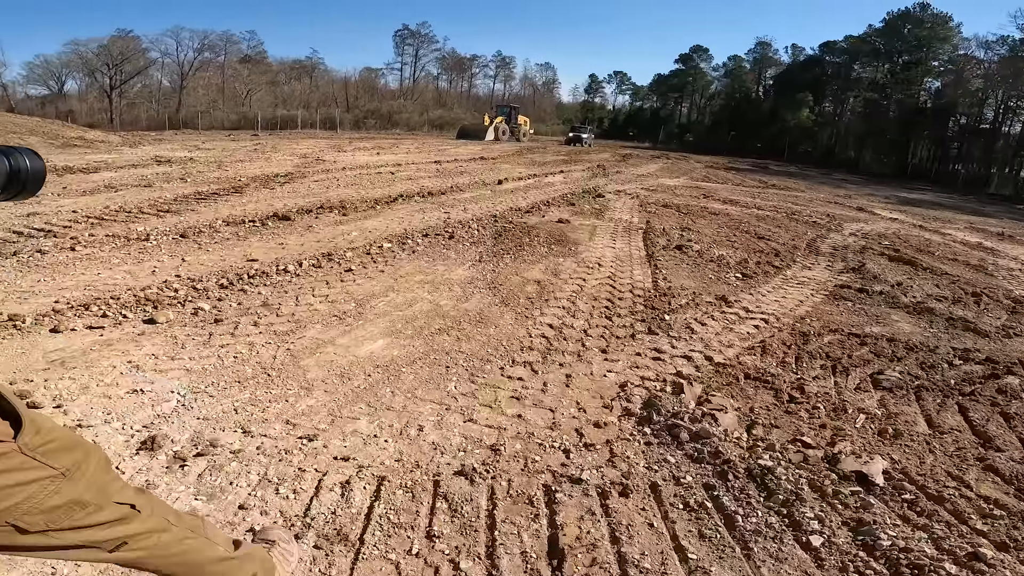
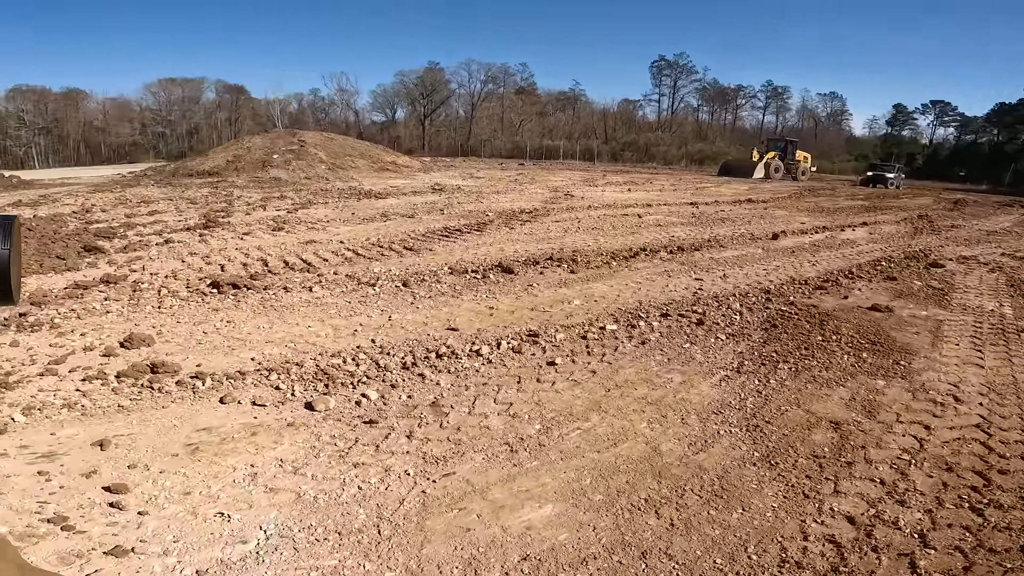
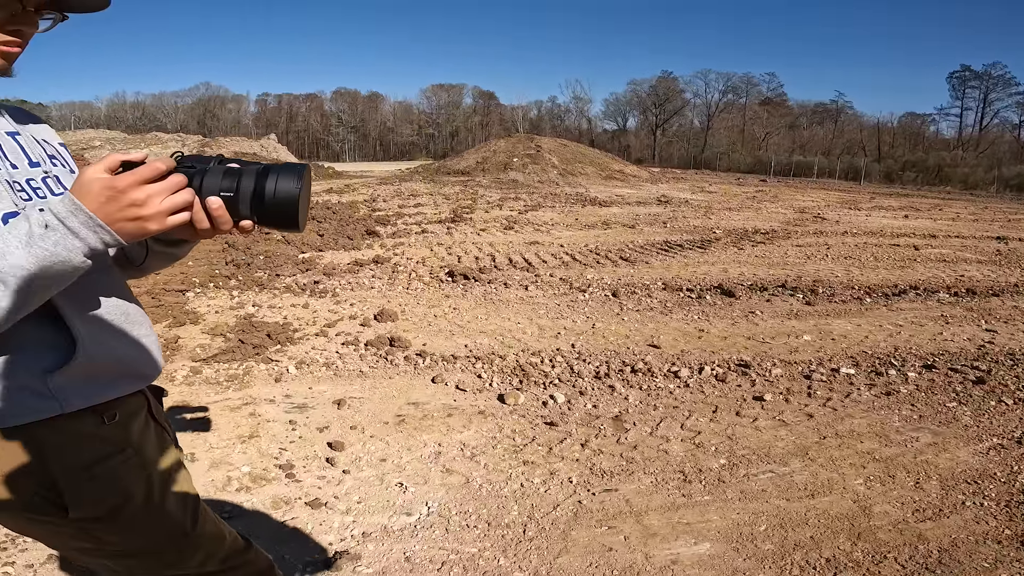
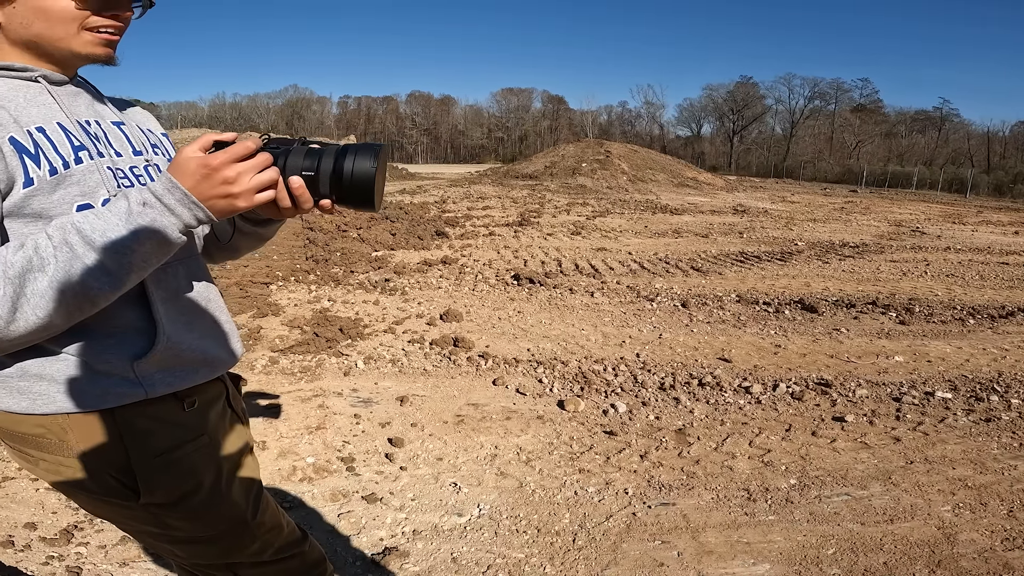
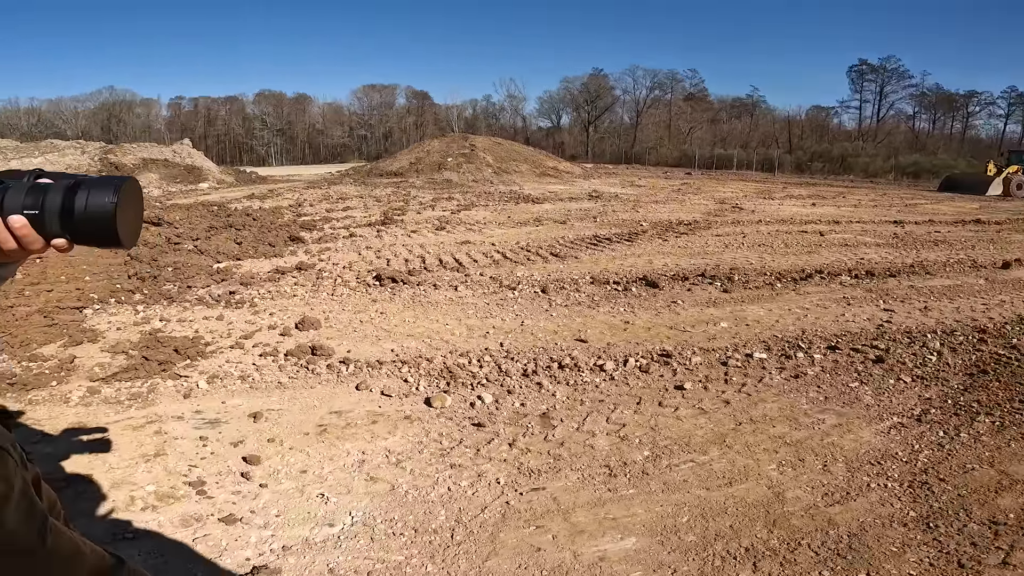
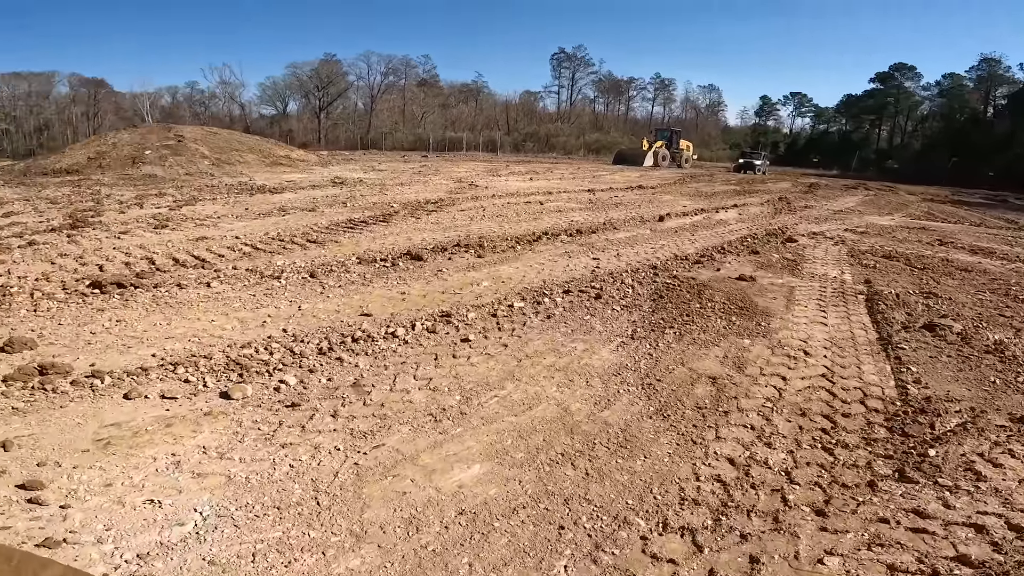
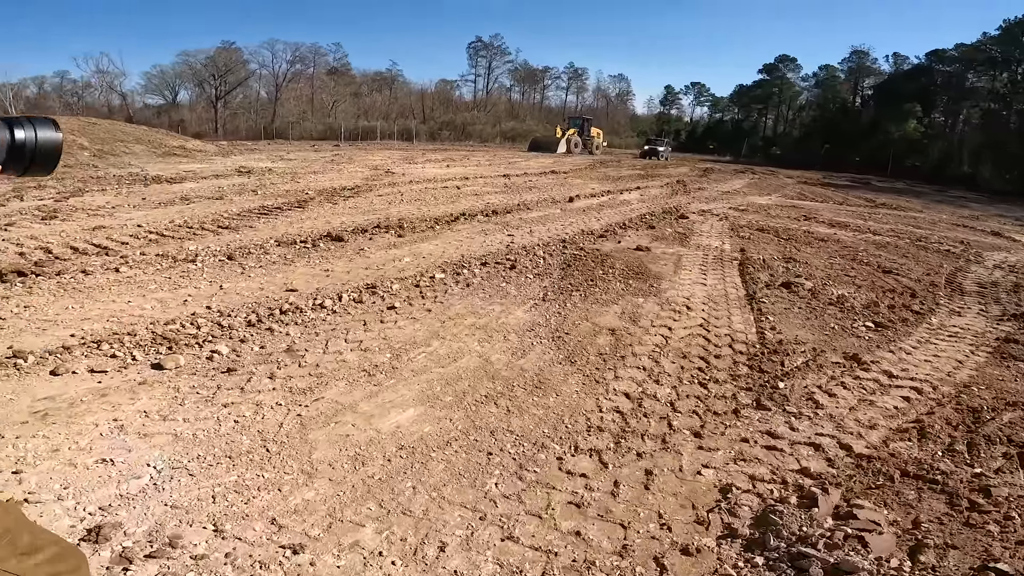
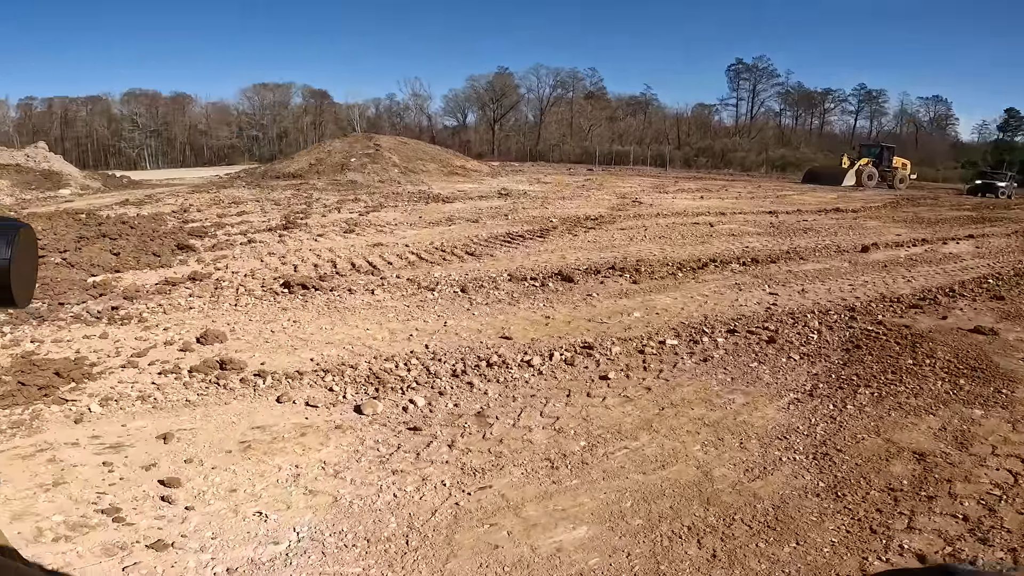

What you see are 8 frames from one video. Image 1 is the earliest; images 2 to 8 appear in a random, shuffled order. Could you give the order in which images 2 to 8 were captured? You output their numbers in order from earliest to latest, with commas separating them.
7, 6, 2, 8, 5, 3, 4
